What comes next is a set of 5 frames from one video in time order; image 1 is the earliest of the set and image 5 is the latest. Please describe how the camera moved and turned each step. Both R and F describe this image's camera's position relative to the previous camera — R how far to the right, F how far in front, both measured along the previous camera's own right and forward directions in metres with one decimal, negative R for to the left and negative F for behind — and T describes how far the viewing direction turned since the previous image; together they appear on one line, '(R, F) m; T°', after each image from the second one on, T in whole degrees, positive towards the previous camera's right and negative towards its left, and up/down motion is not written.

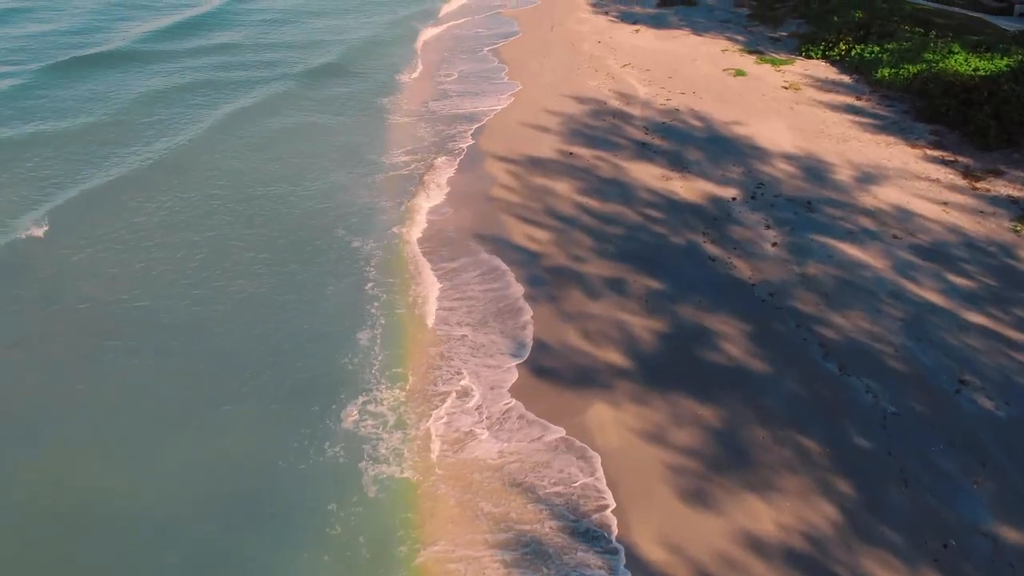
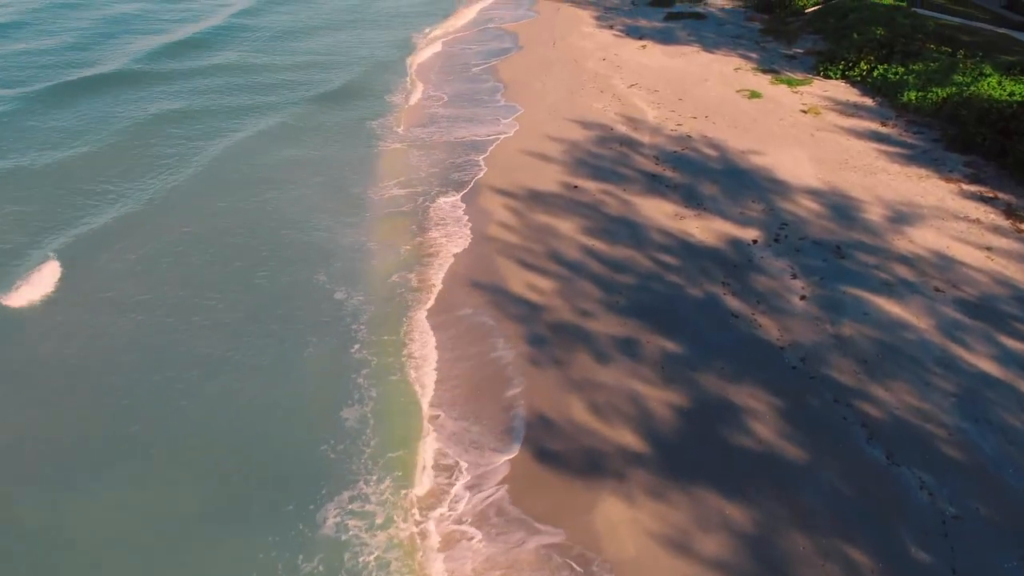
(0.0, +1.1) m; 0°
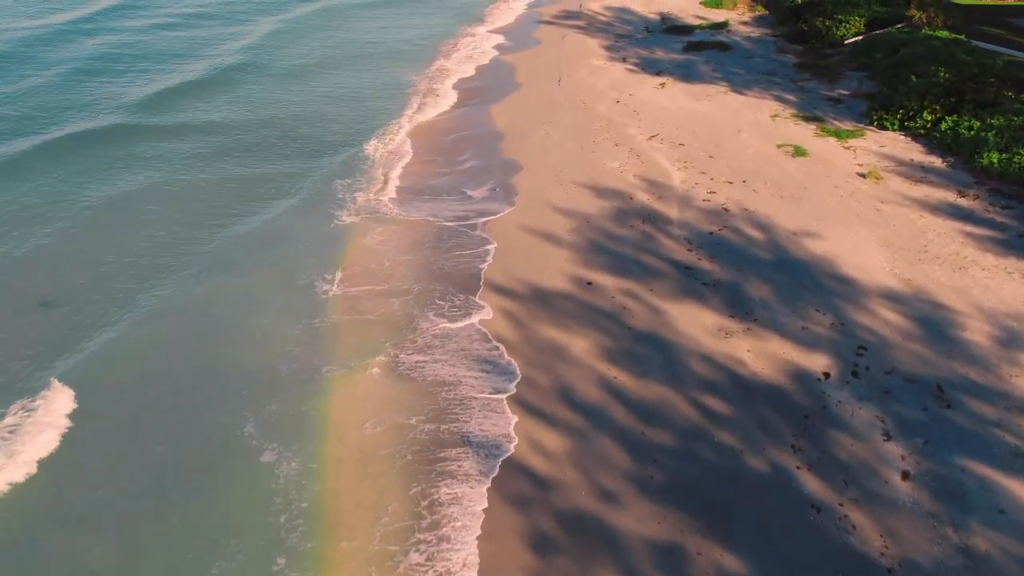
(0.0, +2.6) m; 0°
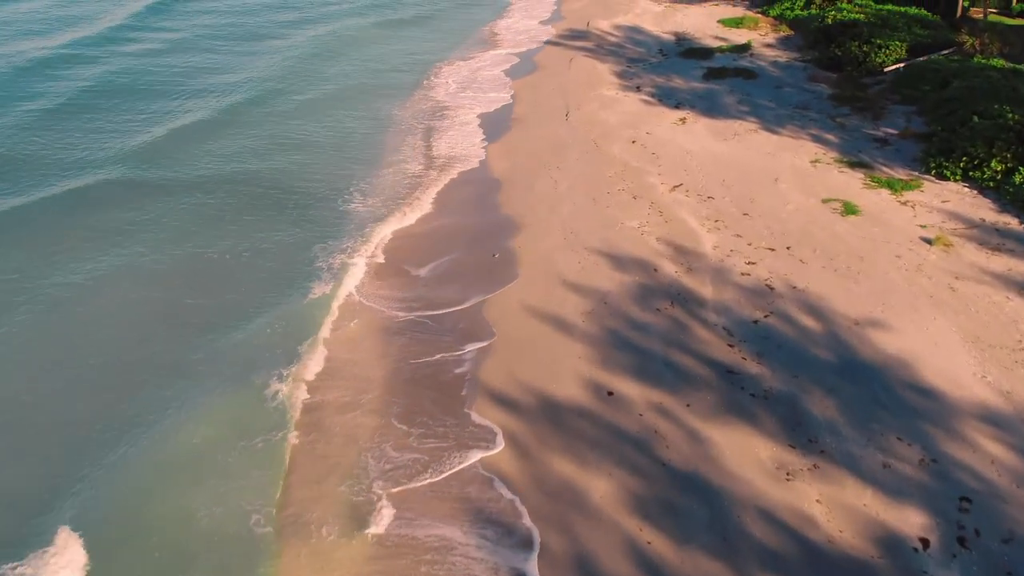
(0.0, +1.9) m; 0°
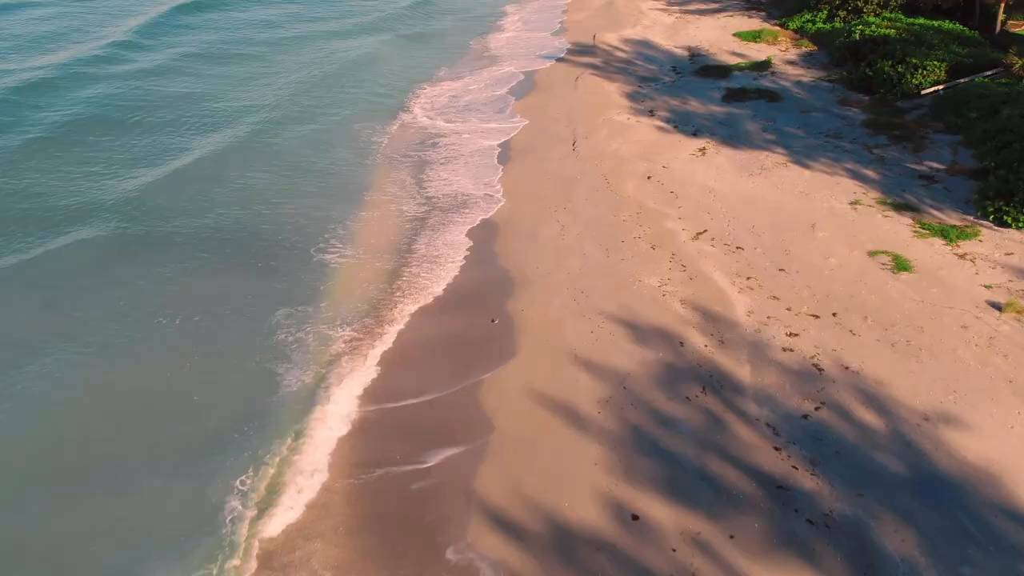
(0.0, +1.5) m; 0°
